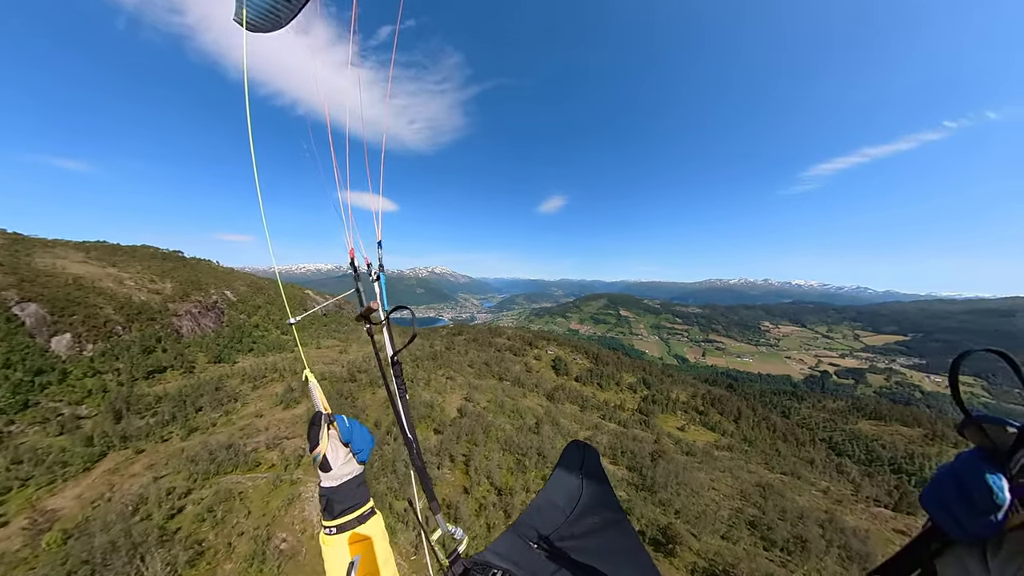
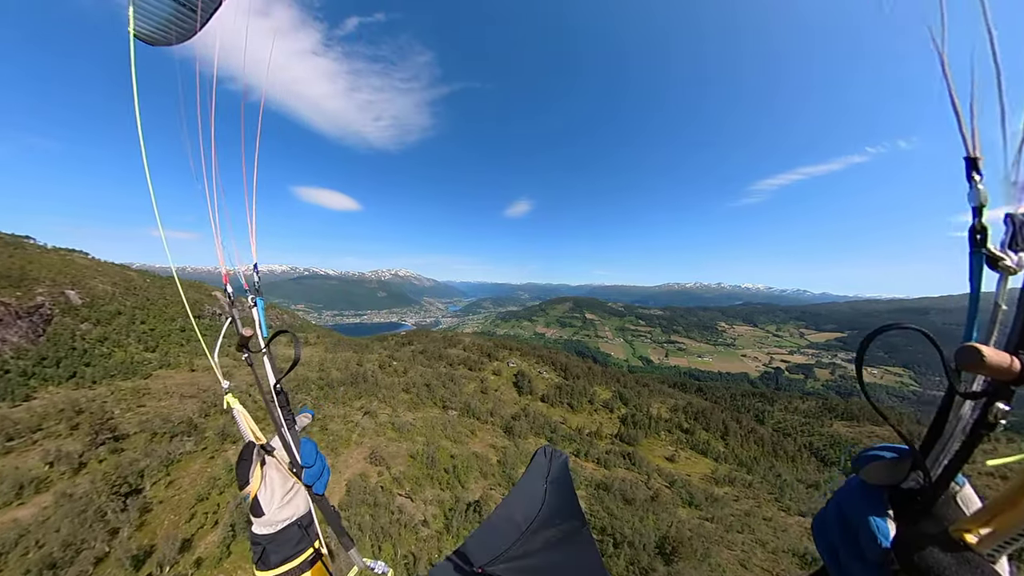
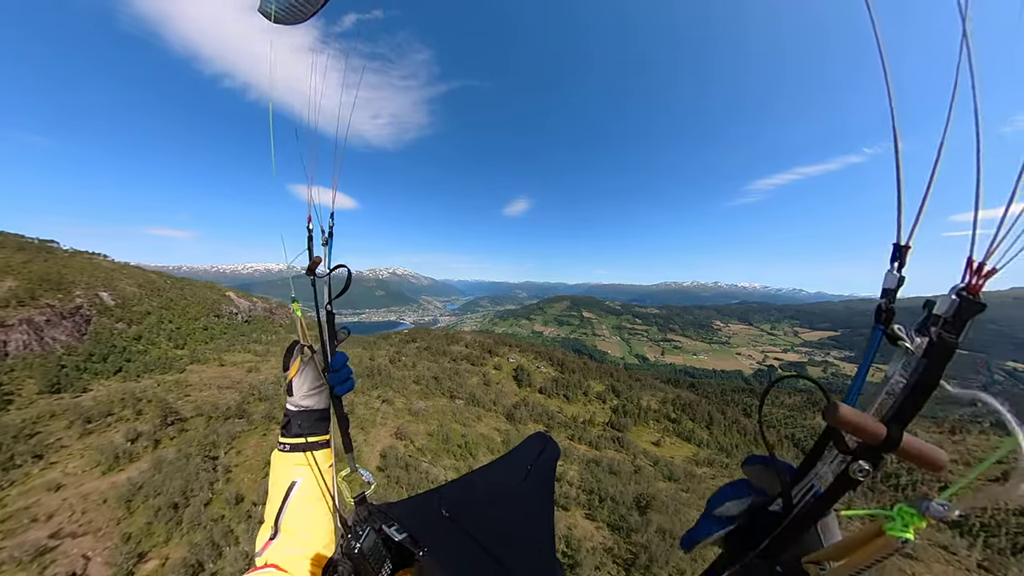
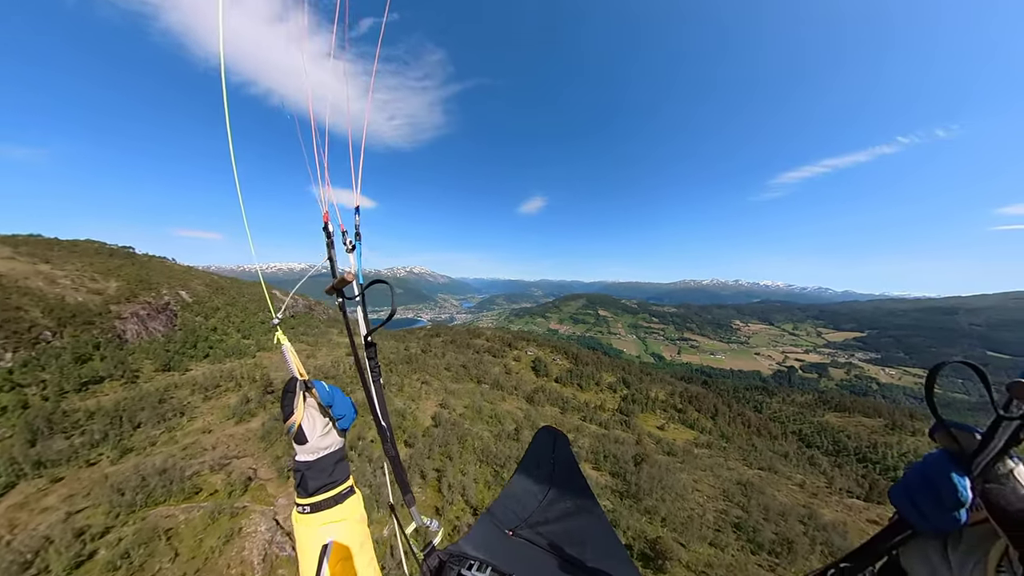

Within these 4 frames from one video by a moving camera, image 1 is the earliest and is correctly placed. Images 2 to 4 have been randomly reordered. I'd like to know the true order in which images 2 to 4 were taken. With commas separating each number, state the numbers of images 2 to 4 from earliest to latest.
4, 3, 2
